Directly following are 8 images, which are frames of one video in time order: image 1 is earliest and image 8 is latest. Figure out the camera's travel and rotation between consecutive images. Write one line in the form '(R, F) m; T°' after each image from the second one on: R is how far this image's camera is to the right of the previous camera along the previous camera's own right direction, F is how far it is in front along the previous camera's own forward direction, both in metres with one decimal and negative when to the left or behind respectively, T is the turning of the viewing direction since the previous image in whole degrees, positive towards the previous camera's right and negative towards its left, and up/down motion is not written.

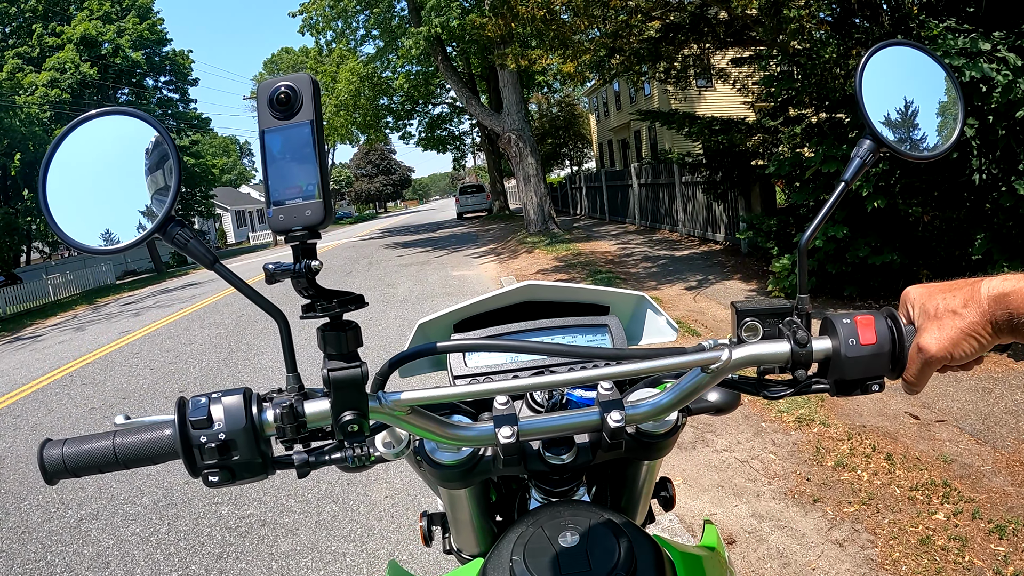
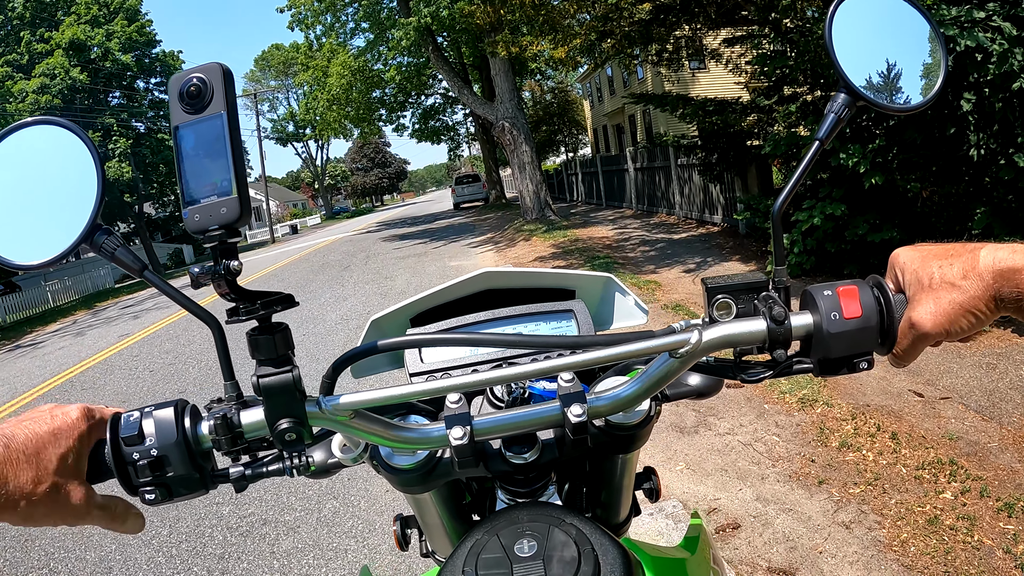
(0.0, 0.0) m; 0°
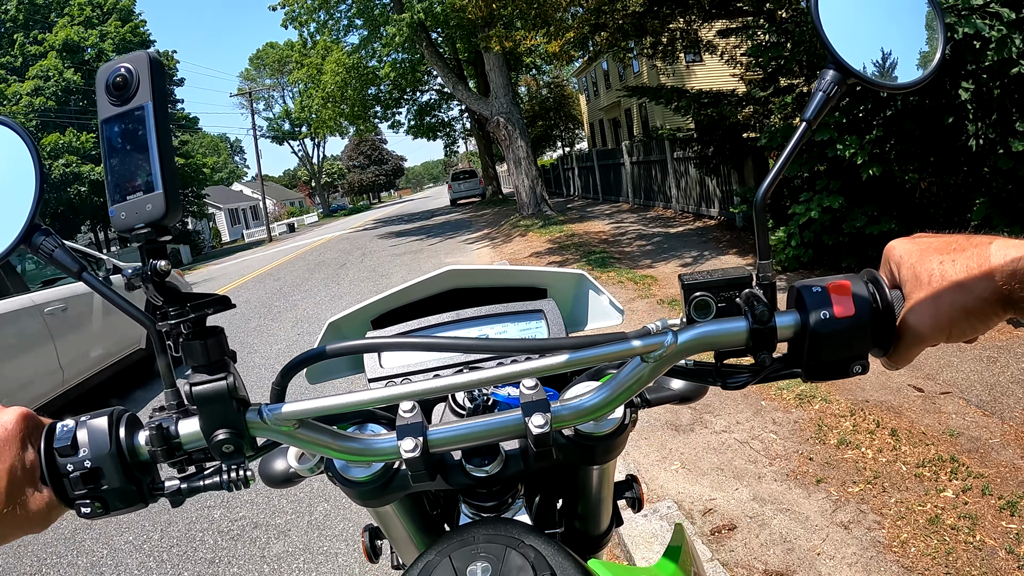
(0.0, +0.1) m; 0°
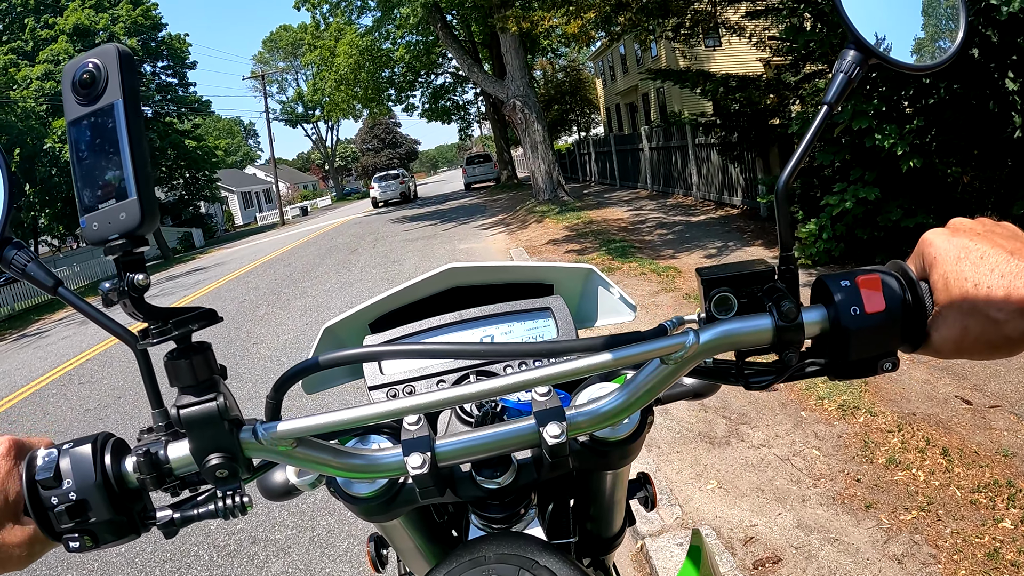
(0.0, +0.2) m; -1°
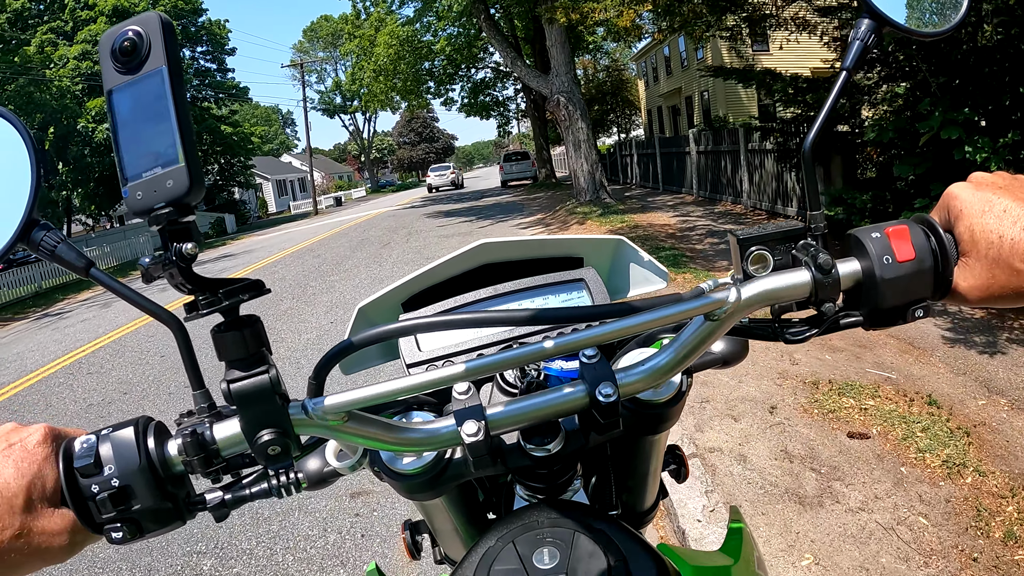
(-0.1, +0.5) m; -2°
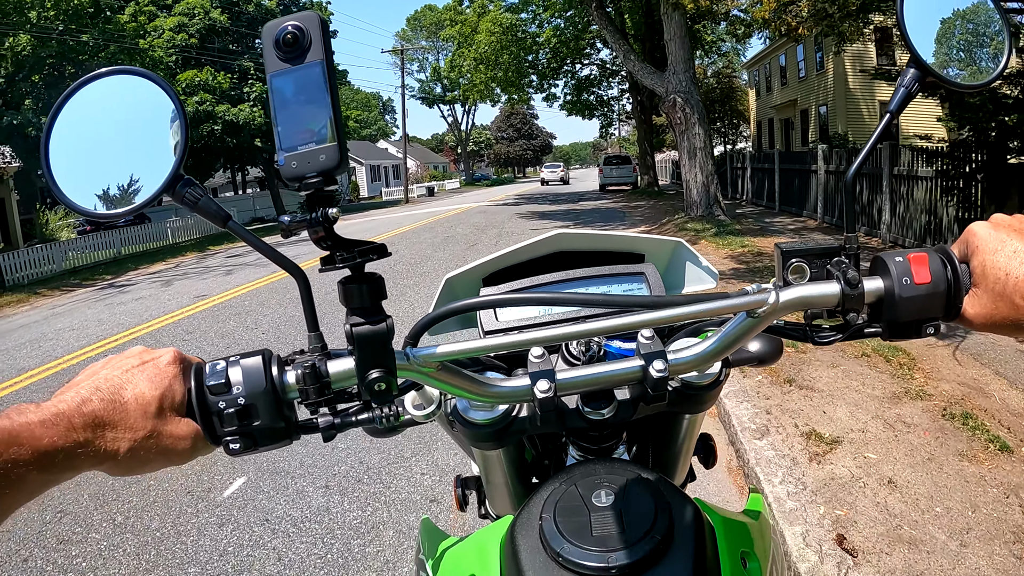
(-0.1, +1.0) m; -7°
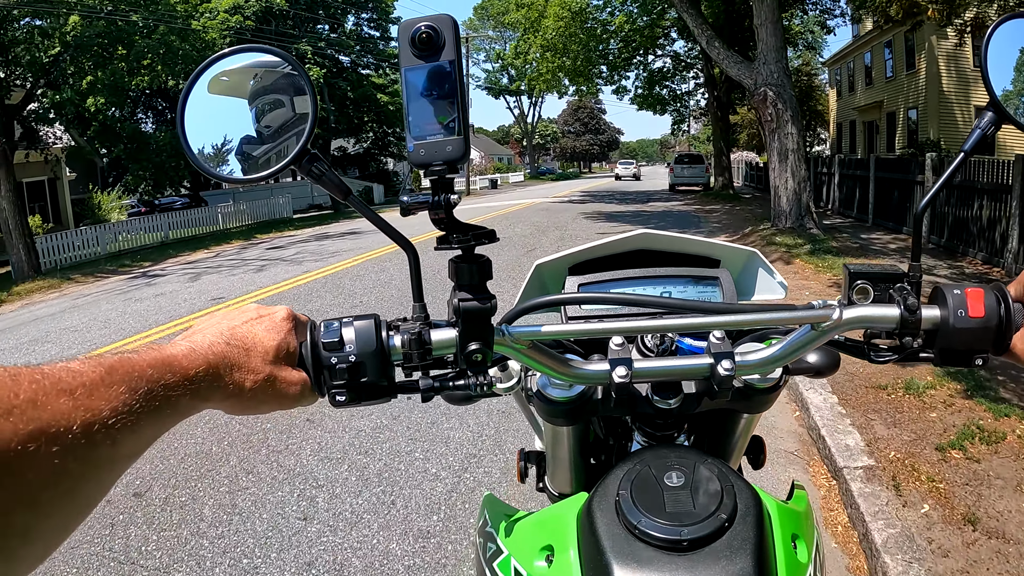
(+0.1, +0.9) m; -5°
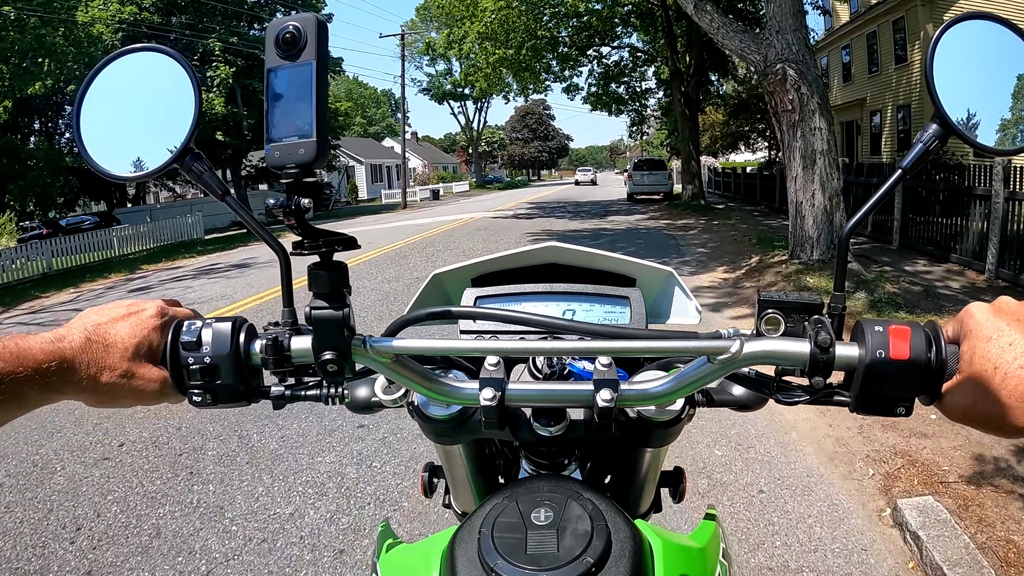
(+0.3, +2.0) m; +4°
